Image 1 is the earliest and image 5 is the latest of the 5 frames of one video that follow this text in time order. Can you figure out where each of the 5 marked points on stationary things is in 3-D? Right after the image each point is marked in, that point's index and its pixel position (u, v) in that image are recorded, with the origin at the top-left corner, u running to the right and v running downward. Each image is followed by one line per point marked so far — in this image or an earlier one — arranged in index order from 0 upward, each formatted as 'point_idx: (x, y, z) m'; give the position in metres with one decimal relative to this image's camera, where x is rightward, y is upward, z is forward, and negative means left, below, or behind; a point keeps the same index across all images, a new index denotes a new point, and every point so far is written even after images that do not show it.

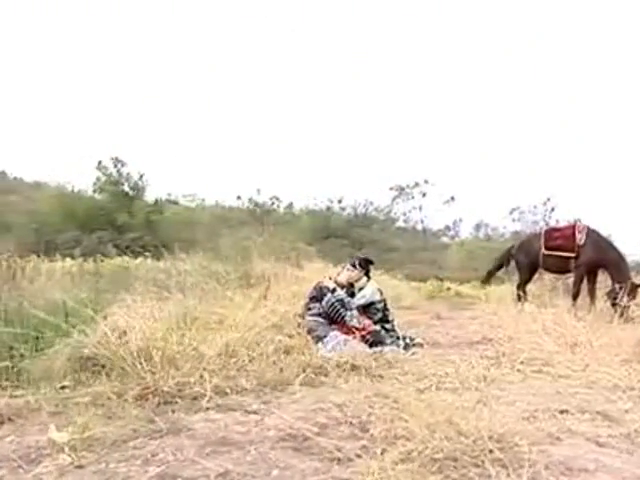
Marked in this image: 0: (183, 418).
0: (-1.2, -1.5, +9.1) m
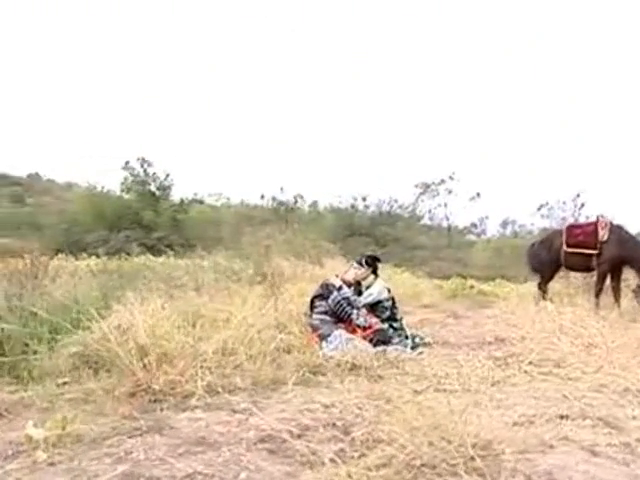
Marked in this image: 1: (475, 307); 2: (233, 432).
0: (-1.2, -1.4, +8.6) m
1: (+1.6, -0.7, +11.0) m
2: (-0.6, -1.4, +7.7) m
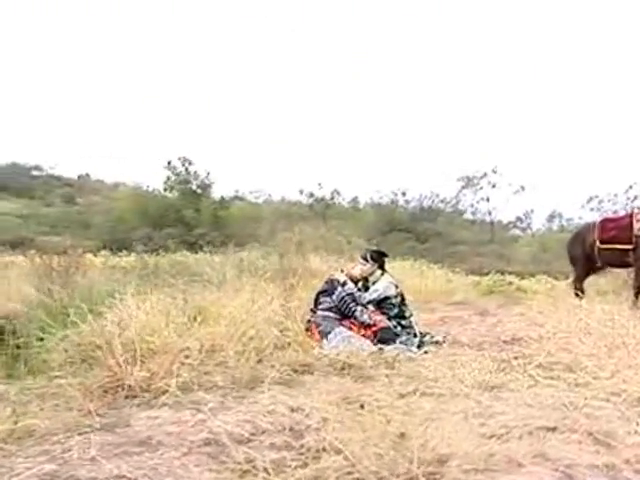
0: (-1.4, -1.3, +7.6) m
1: (+1.7, -0.6, +9.8) m
2: (-0.9, -1.2, +6.7) m
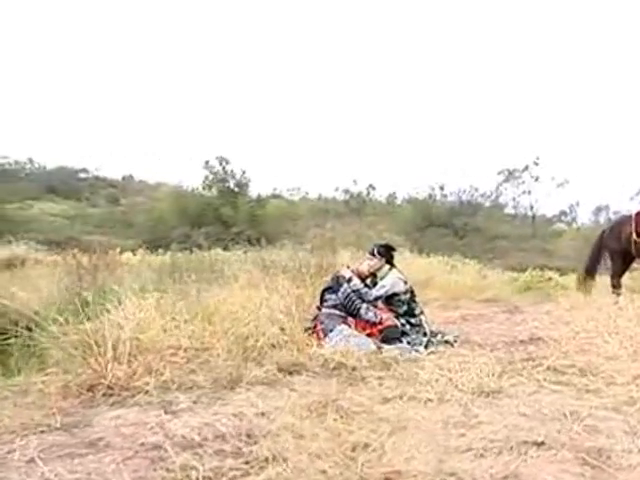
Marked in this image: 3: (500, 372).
0: (-1.4, -1.1, +6.9) m
1: (+1.8, -0.6, +8.8) m
2: (-1.0, -1.1, +5.9) m
3: (+1.0, -0.8, +6.0) m
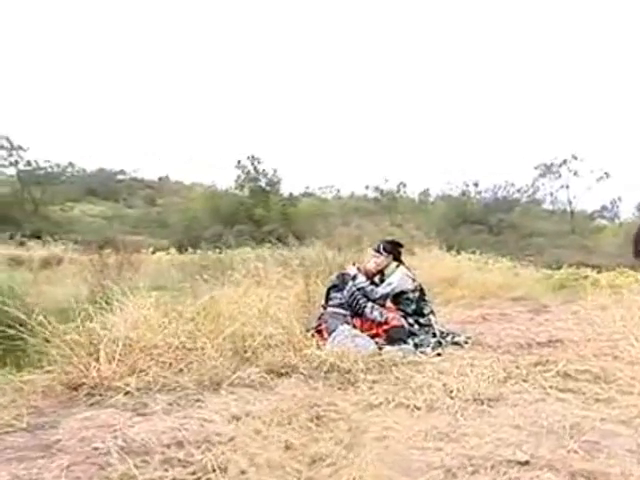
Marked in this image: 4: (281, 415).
0: (-1.5, -1.1, +6.3) m
1: (+1.9, -0.5, +8.0) m
2: (-1.1, -1.0, +5.3) m
3: (+0.9, -0.7, +5.3) m
4: (-0.2, -0.8, +5.0) m
